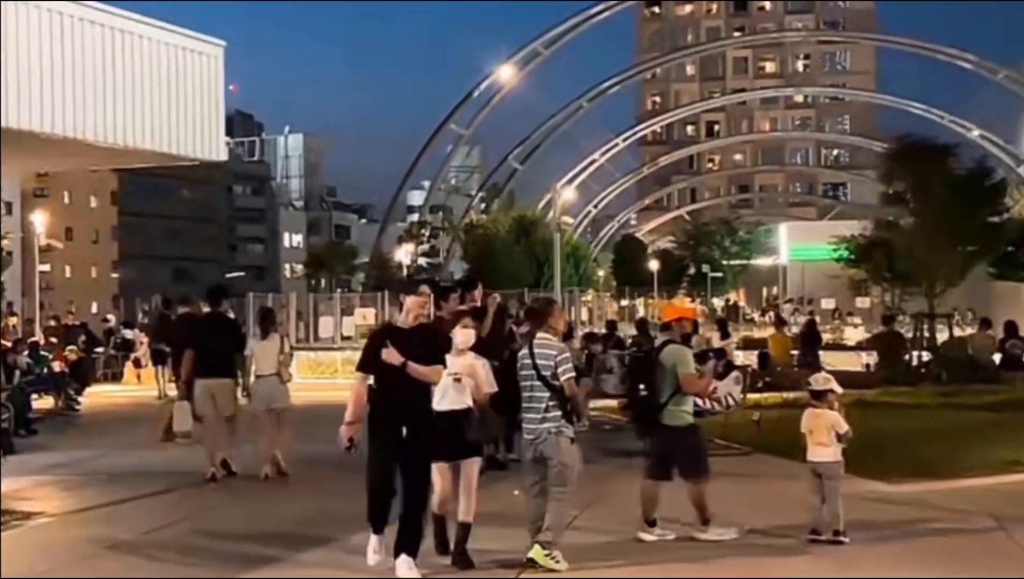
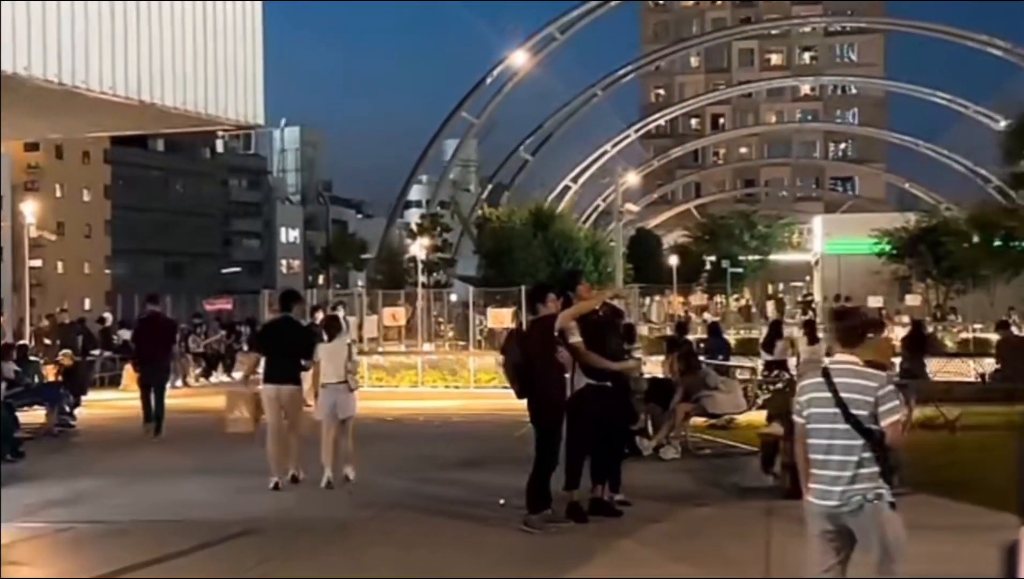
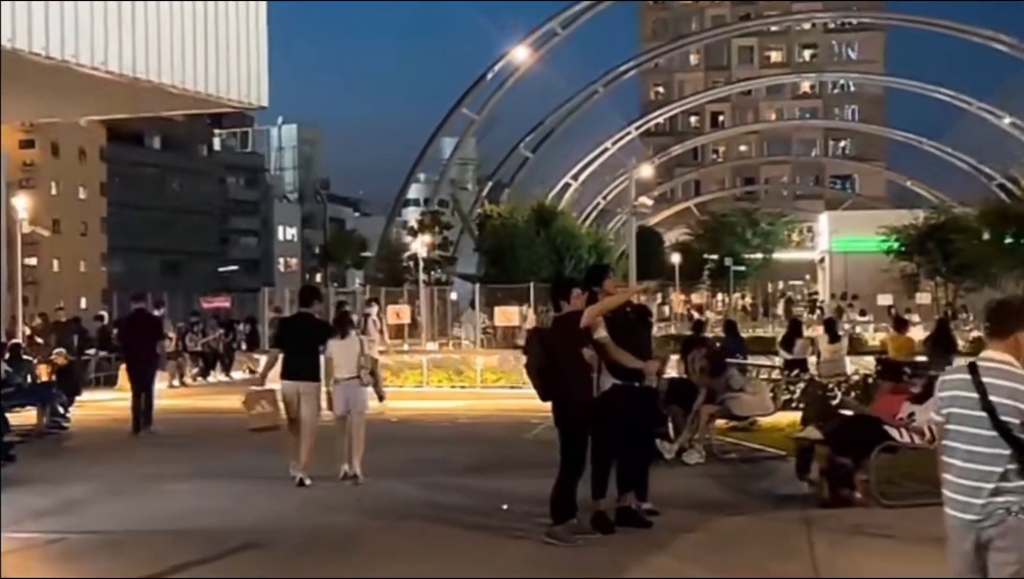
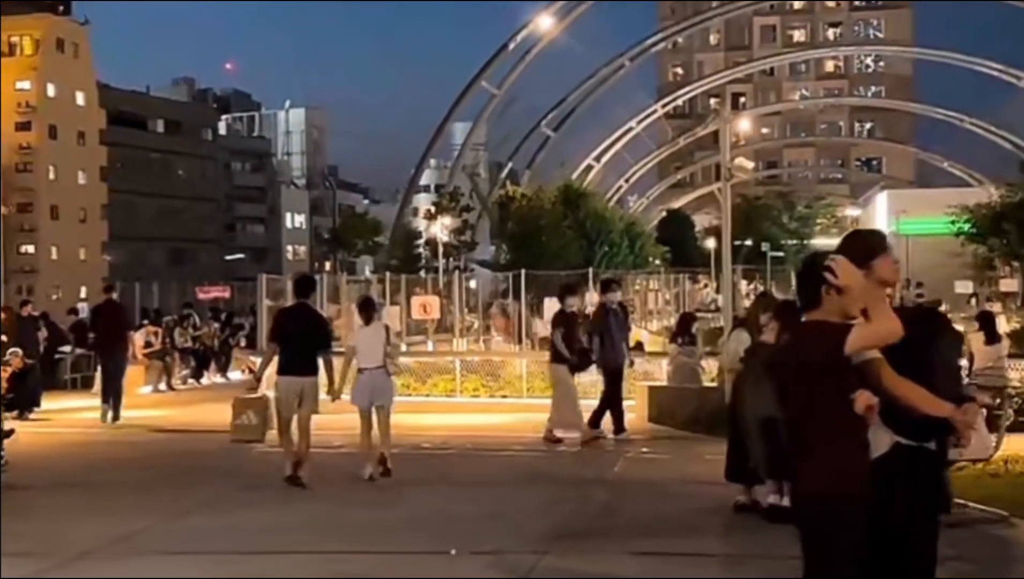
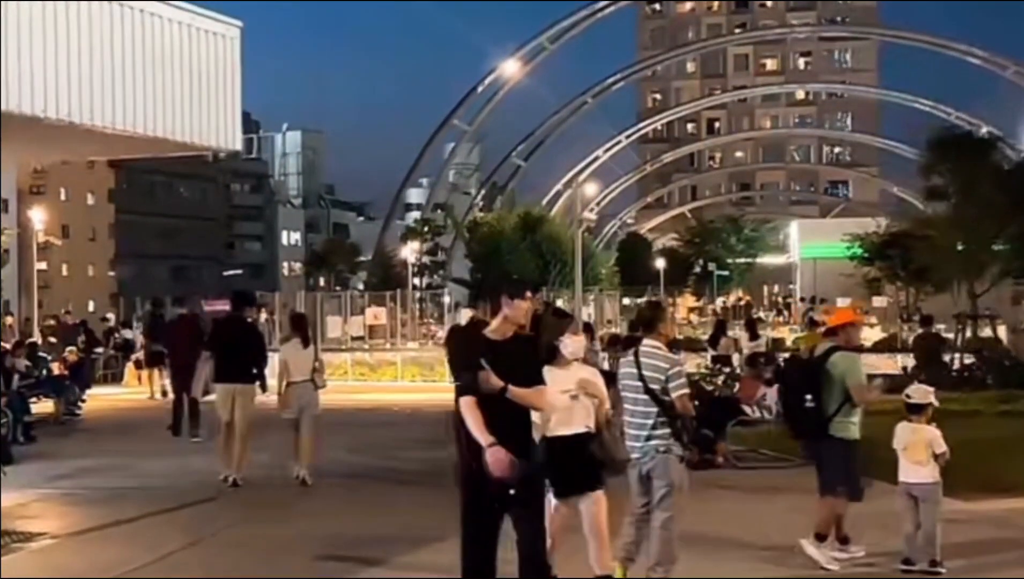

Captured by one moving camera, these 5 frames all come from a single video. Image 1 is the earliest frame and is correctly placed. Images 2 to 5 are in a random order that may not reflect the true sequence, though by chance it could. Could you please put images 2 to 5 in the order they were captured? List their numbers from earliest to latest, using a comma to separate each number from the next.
5, 2, 3, 4
